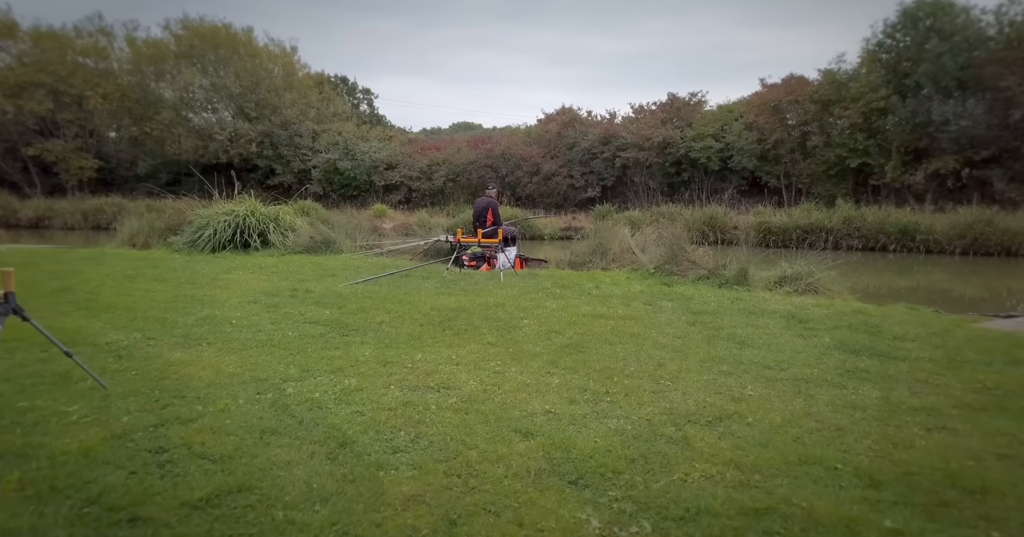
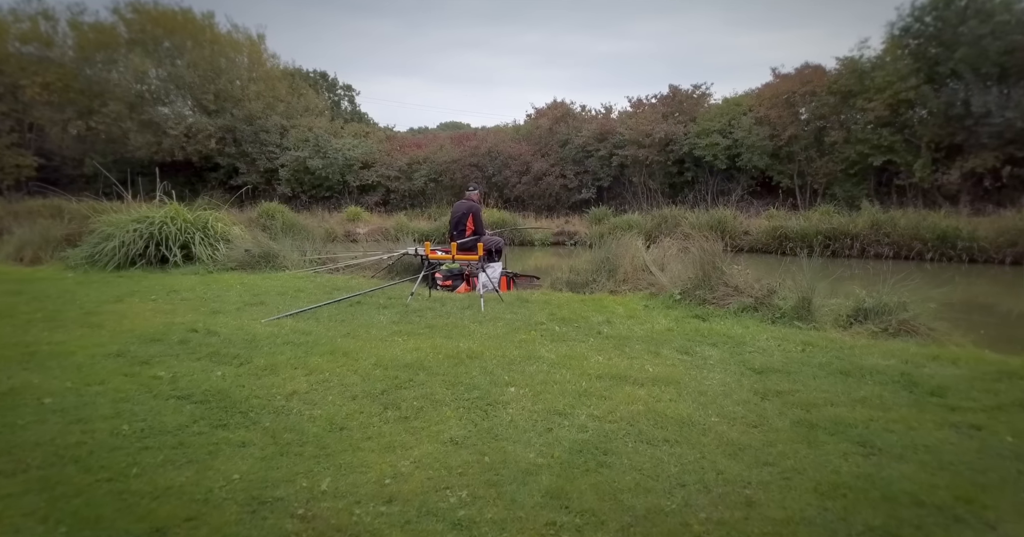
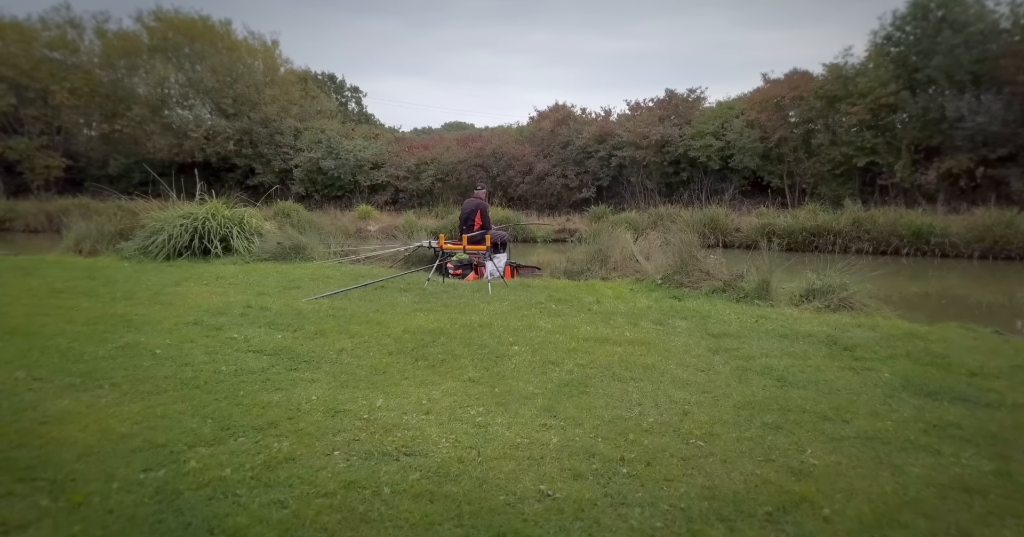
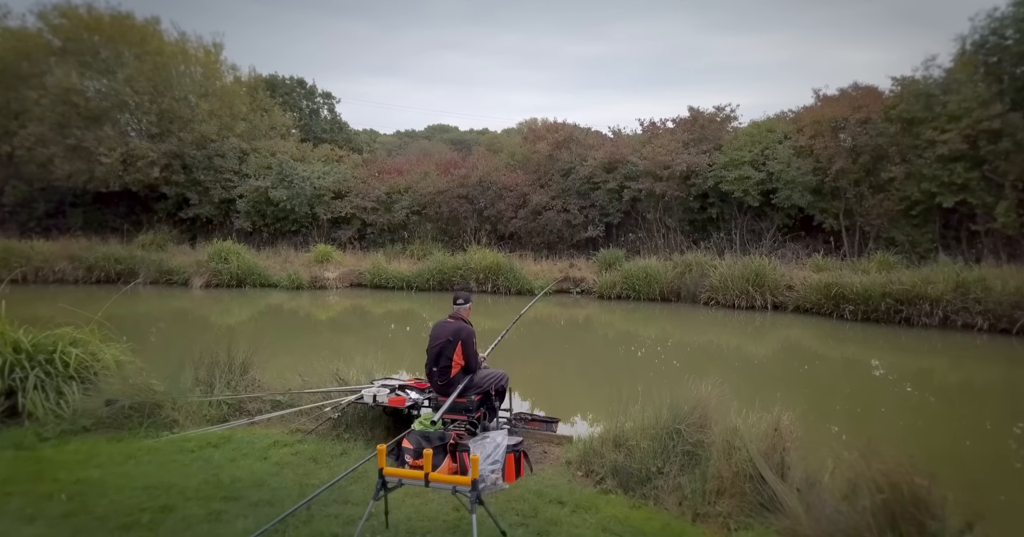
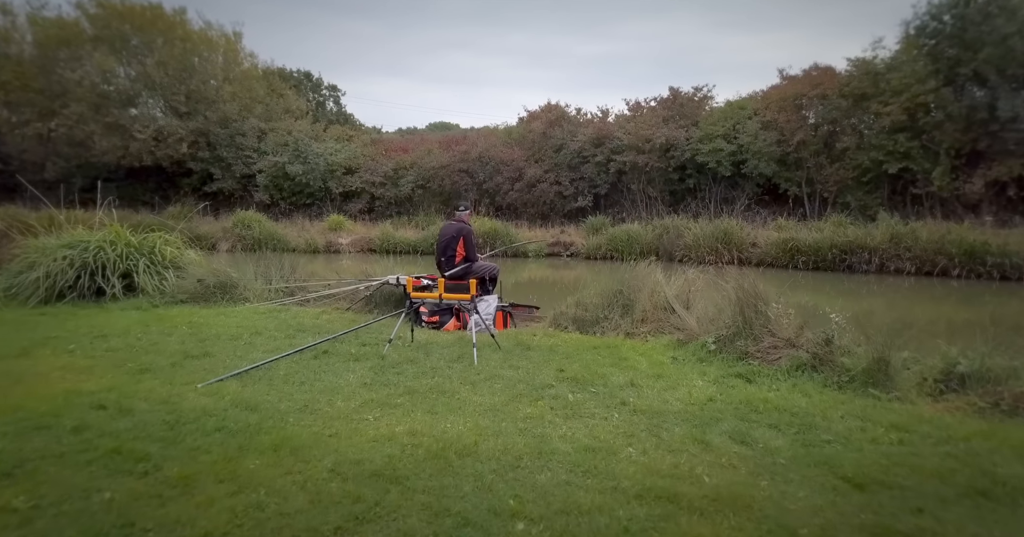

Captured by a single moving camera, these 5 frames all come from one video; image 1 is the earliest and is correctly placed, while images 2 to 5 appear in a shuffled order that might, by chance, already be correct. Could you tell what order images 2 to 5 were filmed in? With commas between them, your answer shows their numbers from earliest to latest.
3, 2, 5, 4
